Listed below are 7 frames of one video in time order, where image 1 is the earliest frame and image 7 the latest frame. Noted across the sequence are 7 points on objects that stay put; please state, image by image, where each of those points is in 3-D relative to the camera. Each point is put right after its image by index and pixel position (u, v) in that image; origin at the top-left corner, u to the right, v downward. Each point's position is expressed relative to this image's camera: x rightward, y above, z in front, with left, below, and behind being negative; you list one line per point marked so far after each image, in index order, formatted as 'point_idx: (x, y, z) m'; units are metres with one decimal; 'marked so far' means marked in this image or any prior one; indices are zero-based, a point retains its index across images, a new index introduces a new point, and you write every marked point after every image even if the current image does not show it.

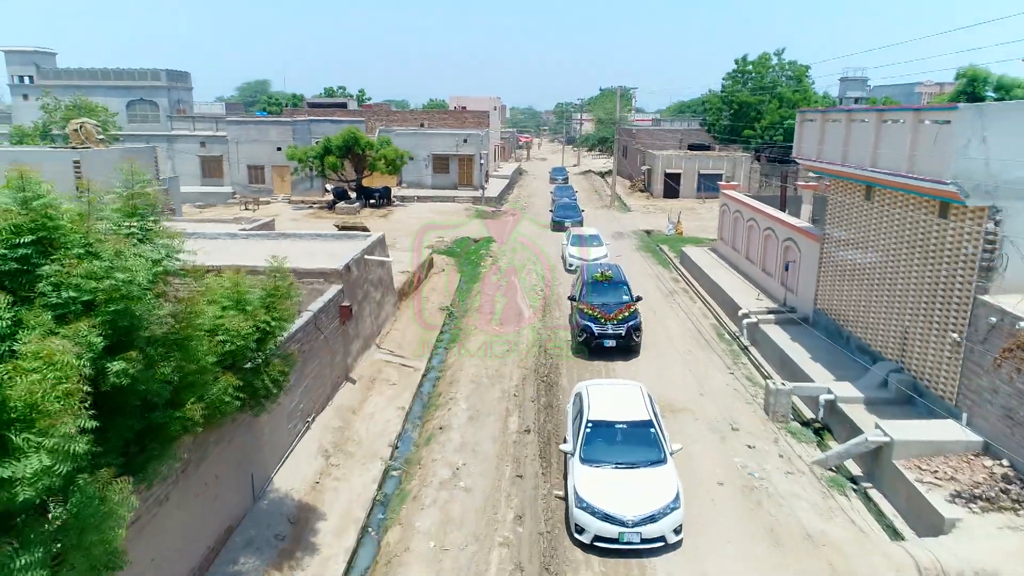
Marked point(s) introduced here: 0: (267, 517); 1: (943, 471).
0: (-2.4, -2.3, +8.9) m
1: (+4.4, -1.9, +8.9) m
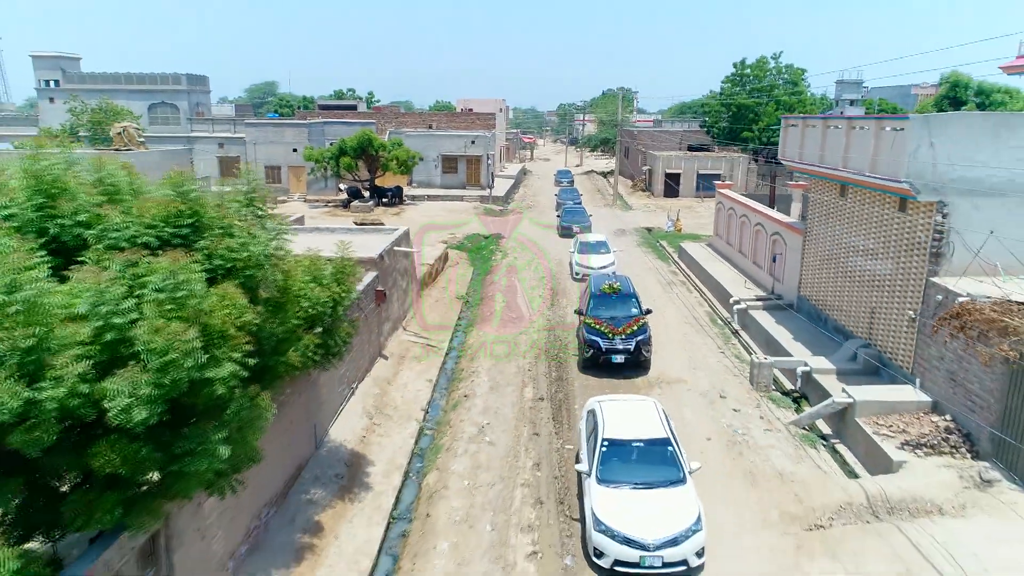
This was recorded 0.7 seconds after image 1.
0: (-2.2, -2.0, +10.6) m
1: (+4.7, -1.7, +10.6) m
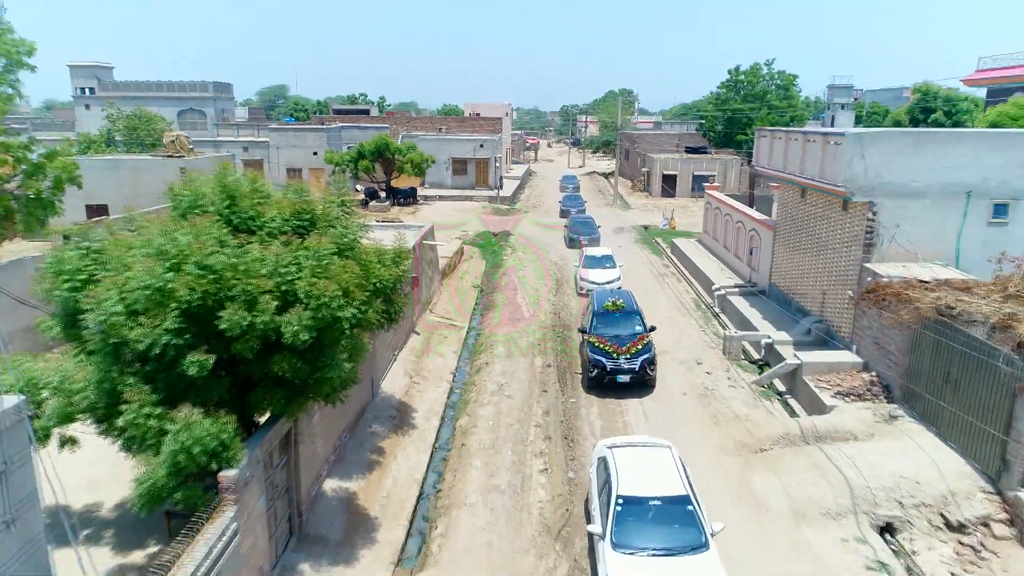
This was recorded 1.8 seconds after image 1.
0: (-1.9, -1.8, +13.4) m
1: (+4.9, -1.4, +13.3) m
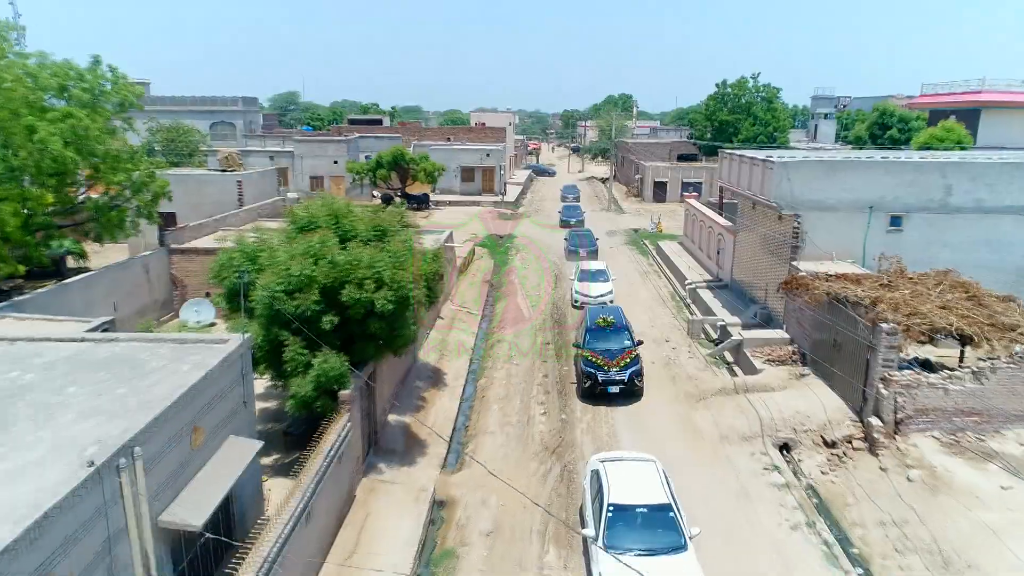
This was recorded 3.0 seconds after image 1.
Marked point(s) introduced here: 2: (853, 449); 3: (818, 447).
0: (-1.8, -1.6, +17.6) m
1: (+5.0, -1.2, +17.5) m
2: (+5.1, -2.4, +13.1) m
3: (+4.6, -2.4, +13.3) m
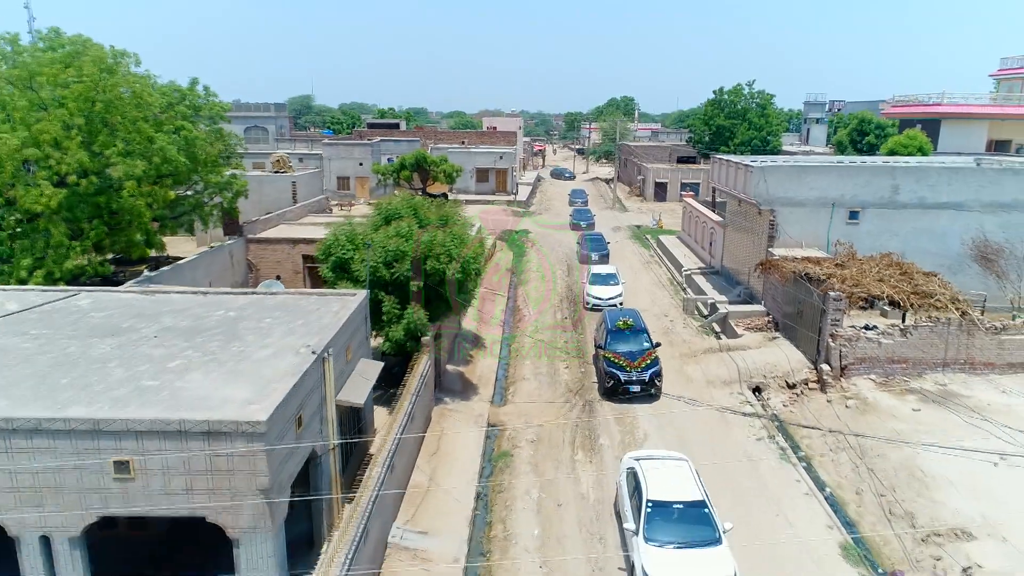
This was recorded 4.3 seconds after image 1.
0: (-1.1, -1.2, +21.5) m
1: (+5.7, -0.8, +21.4) m
2: (+5.7, -1.9, +17.0) m
3: (+5.3, -2.0, +17.3) m
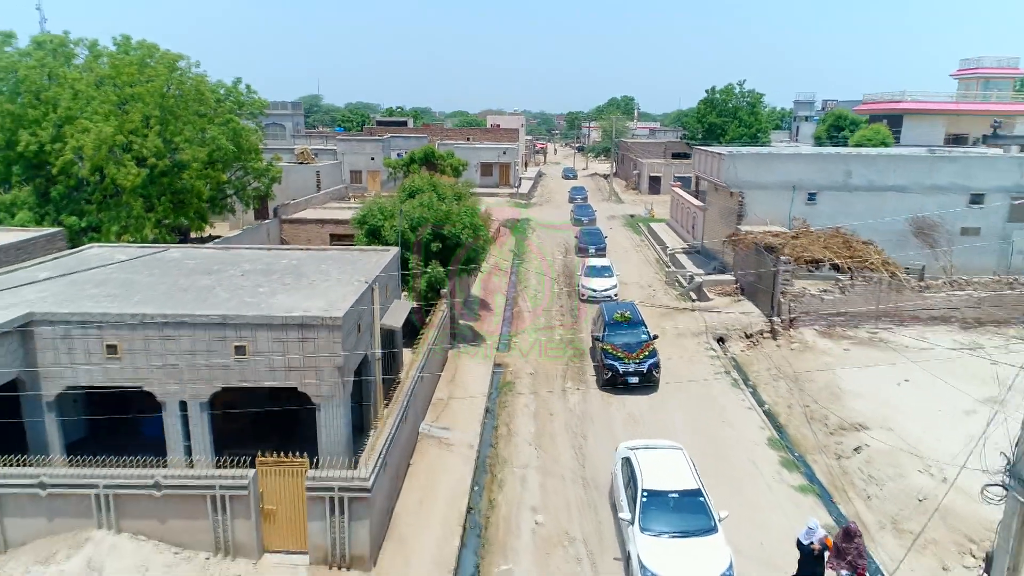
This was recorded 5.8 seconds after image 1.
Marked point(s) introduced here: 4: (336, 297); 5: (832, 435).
0: (-1.1, -0.3, +24.9) m
1: (+5.8, 0.0, +24.8) m
2: (+5.8, -1.1, +20.4) m
3: (+5.3, -1.1, +20.6) m
4: (-2.5, -0.1, +12.7) m
5: (+5.2, -2.4, +14.5) m
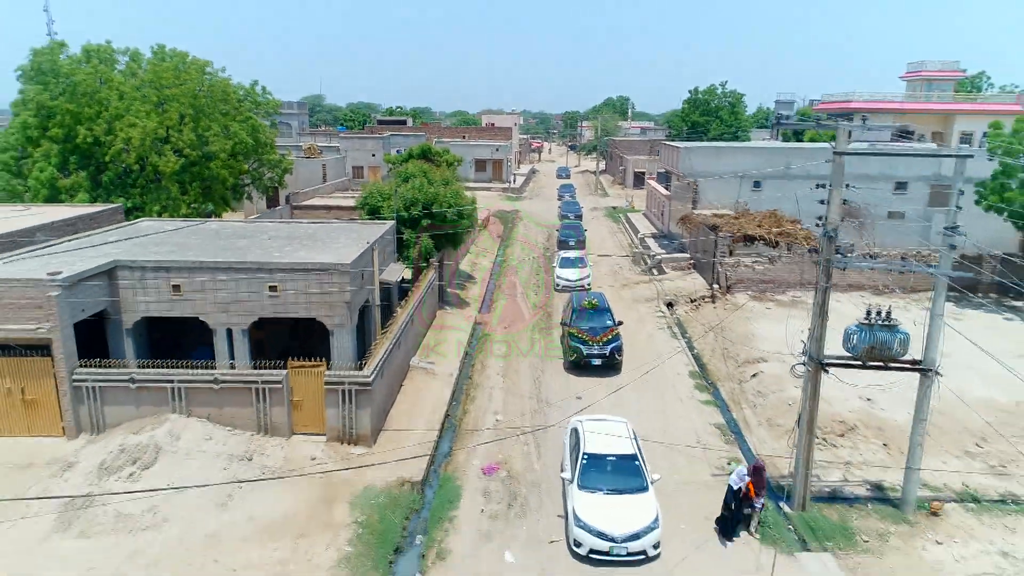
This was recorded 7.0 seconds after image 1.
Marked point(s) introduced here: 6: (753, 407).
0: (-1.6, +0.4, +28.5) m
1: (+5.2, +0.8, +28.5) m
2: (+5.2, -0.4, +24.0) m
3: (+4.8, -0.4, +24.3) m
4: (-3.1, +0.7, +16.4) m
5: (+4.7, -1.6, +18.2) m
6: (+4.3, -2.2, +16.0) m
